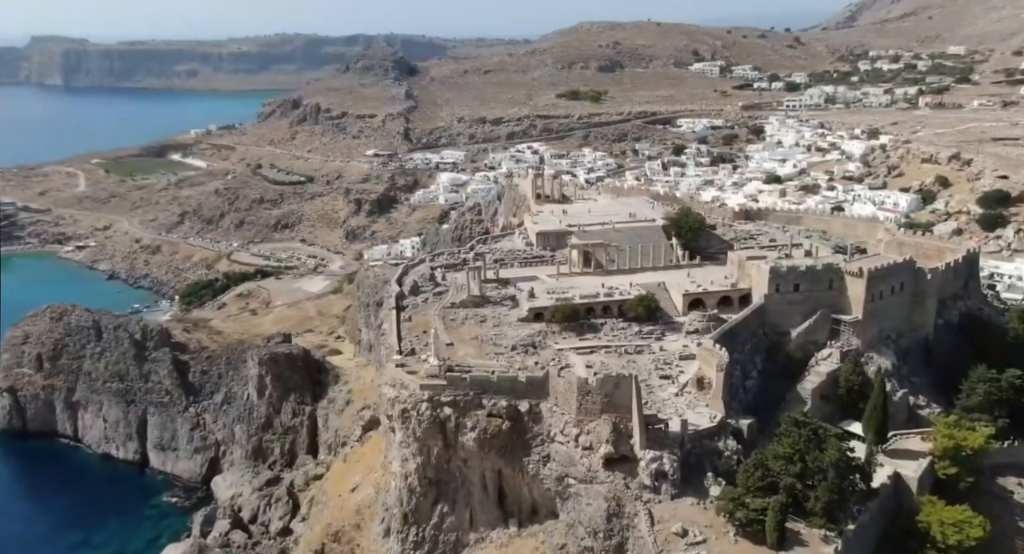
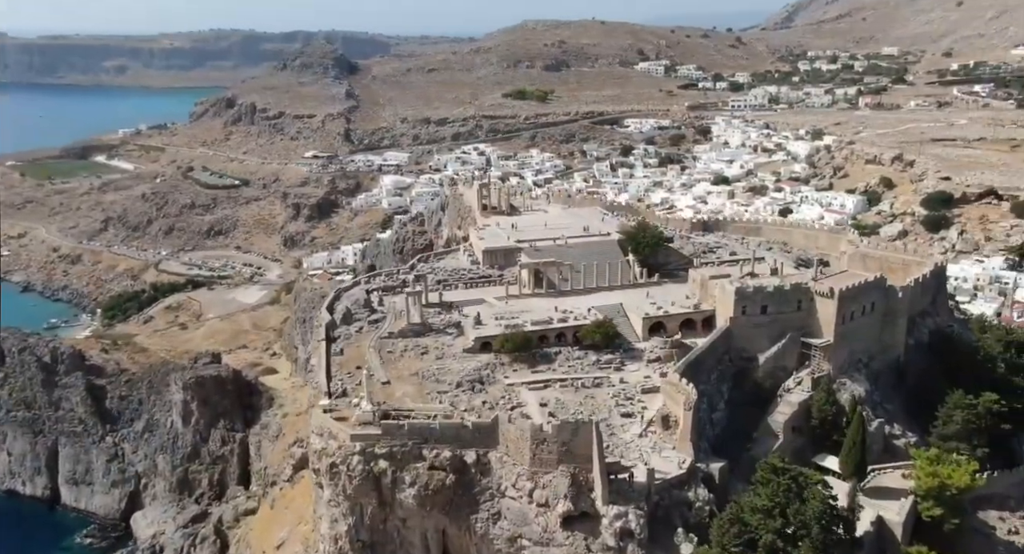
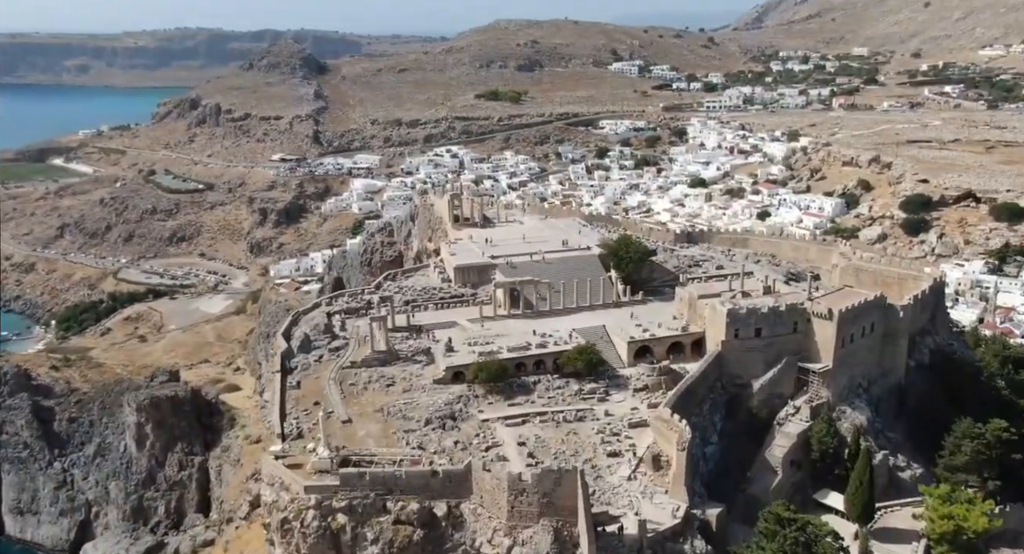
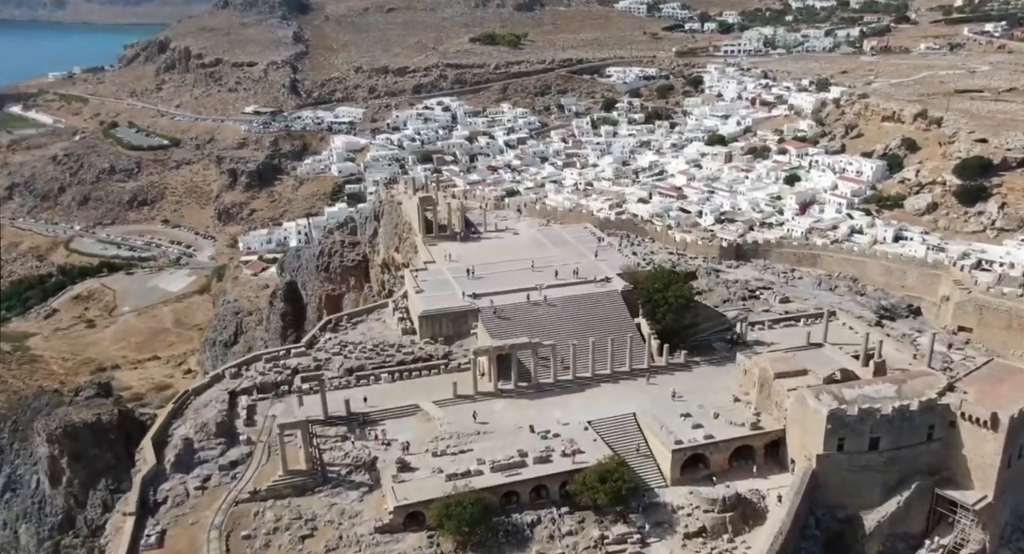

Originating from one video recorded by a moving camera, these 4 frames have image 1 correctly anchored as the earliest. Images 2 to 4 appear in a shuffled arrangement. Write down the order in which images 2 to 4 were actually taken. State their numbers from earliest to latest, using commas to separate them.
2, 3, 4
